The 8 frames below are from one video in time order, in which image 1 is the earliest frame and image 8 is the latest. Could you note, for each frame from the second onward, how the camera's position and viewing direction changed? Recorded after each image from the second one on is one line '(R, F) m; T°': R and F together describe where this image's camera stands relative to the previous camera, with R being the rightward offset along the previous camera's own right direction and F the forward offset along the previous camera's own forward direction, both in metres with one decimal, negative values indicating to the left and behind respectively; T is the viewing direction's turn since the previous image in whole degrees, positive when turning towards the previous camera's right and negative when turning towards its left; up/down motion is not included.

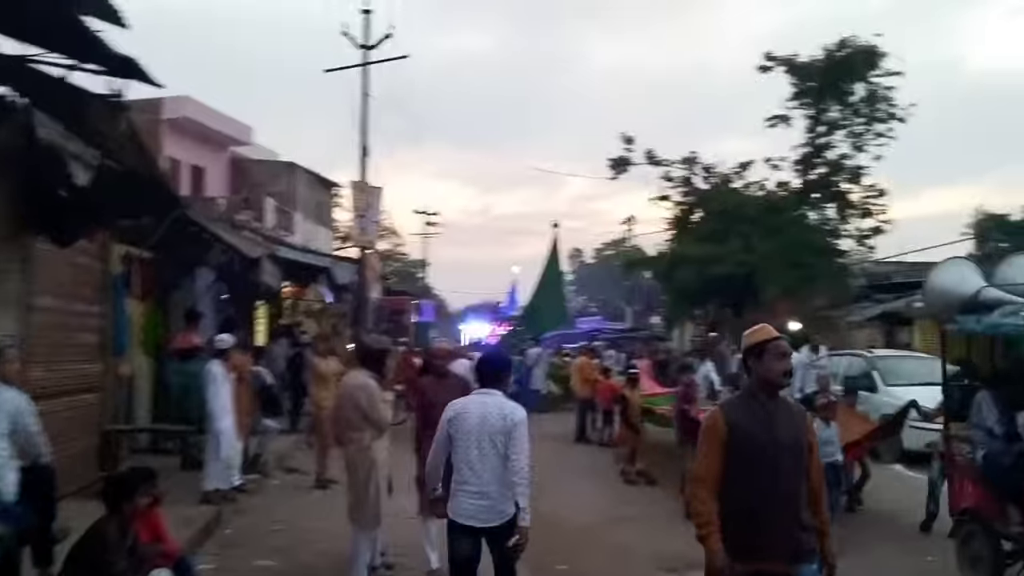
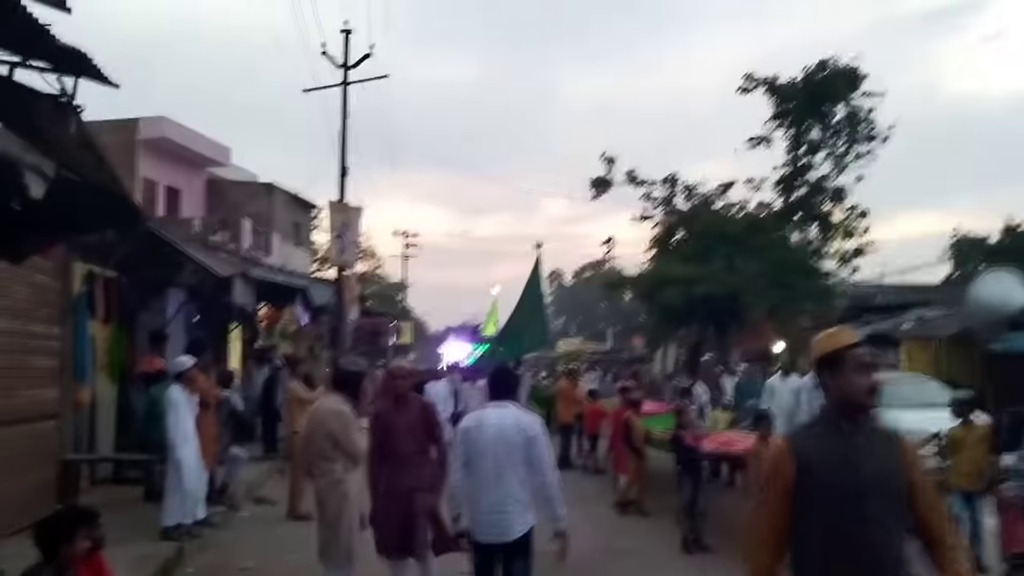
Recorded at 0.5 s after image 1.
(0.0, +0.6) m; +1°
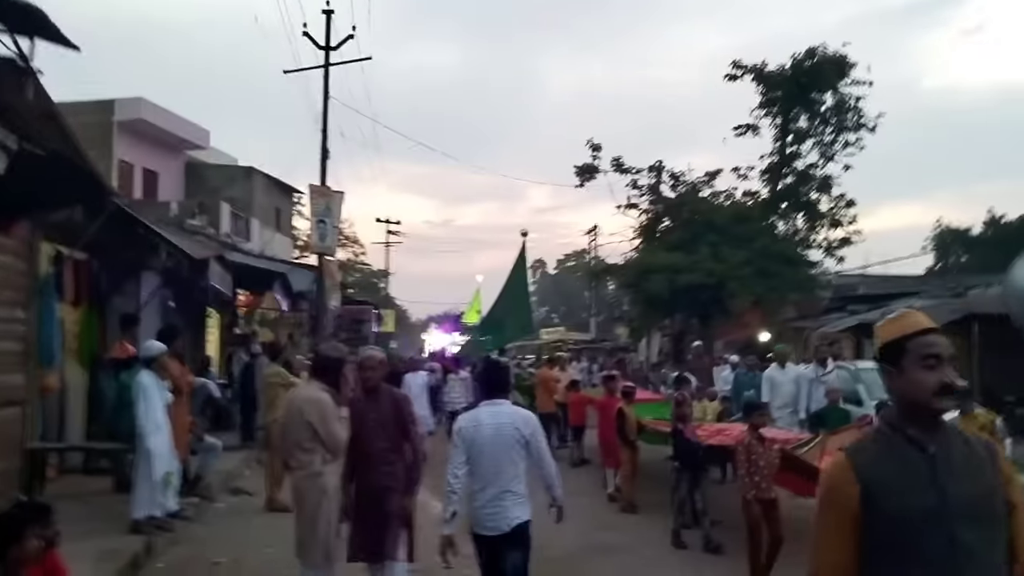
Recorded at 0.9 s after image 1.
(-0.1, +0.4) m; +1°
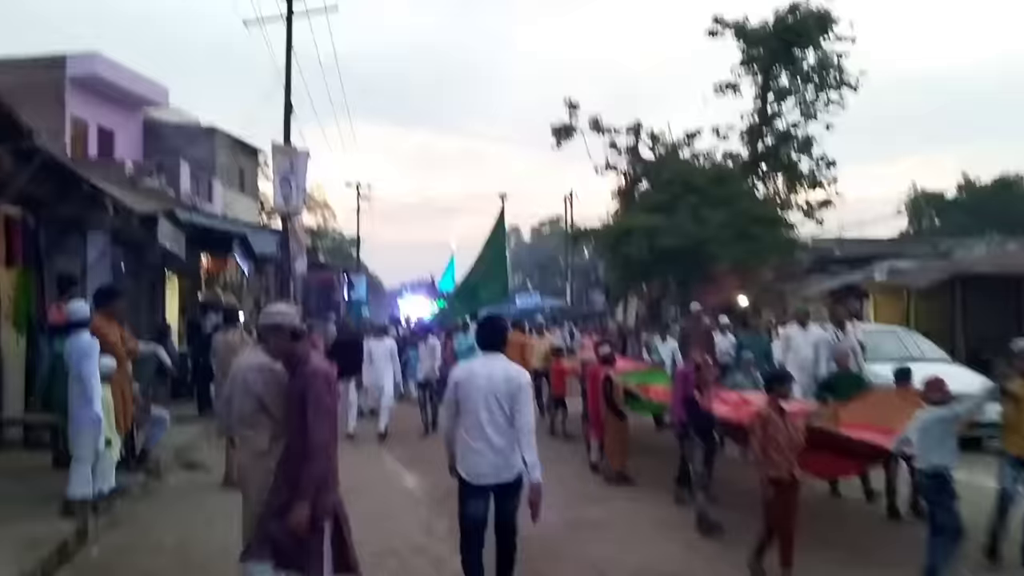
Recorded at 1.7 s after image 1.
(0.0, +1.0) m; +2°
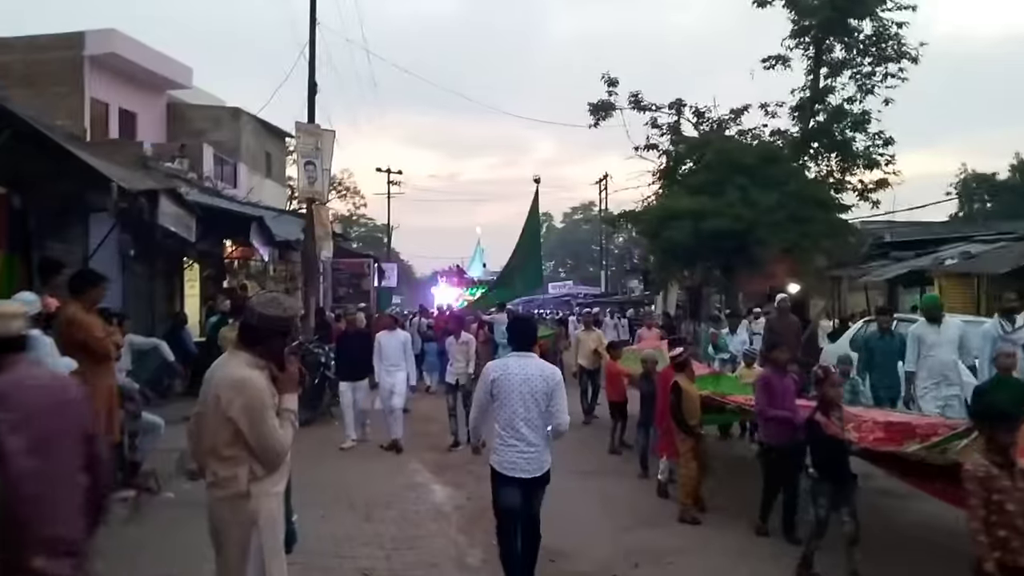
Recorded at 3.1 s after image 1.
(-0.2, +1.6) m; -2°
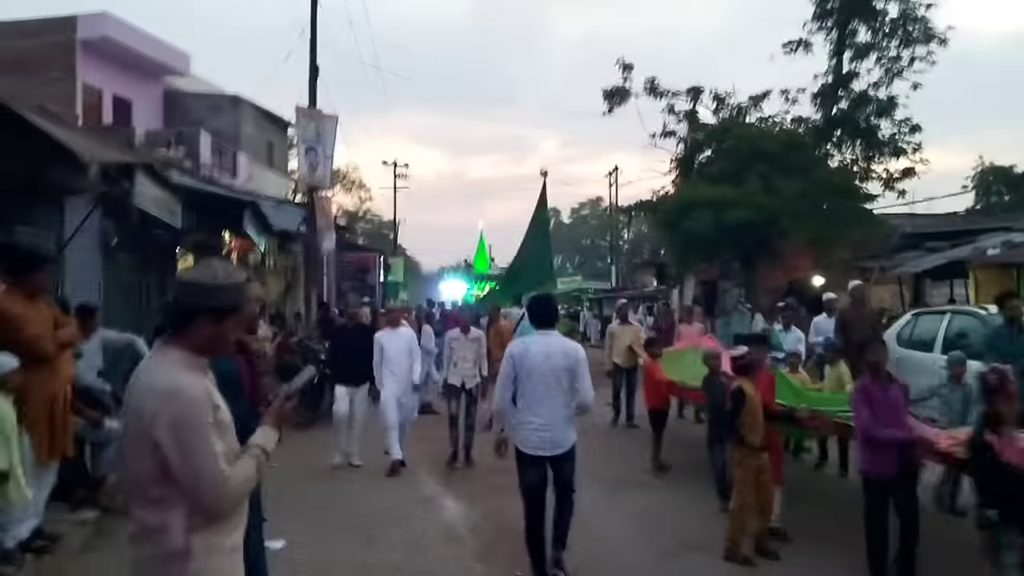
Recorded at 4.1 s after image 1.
(-0.2, +1.3) m; 0°
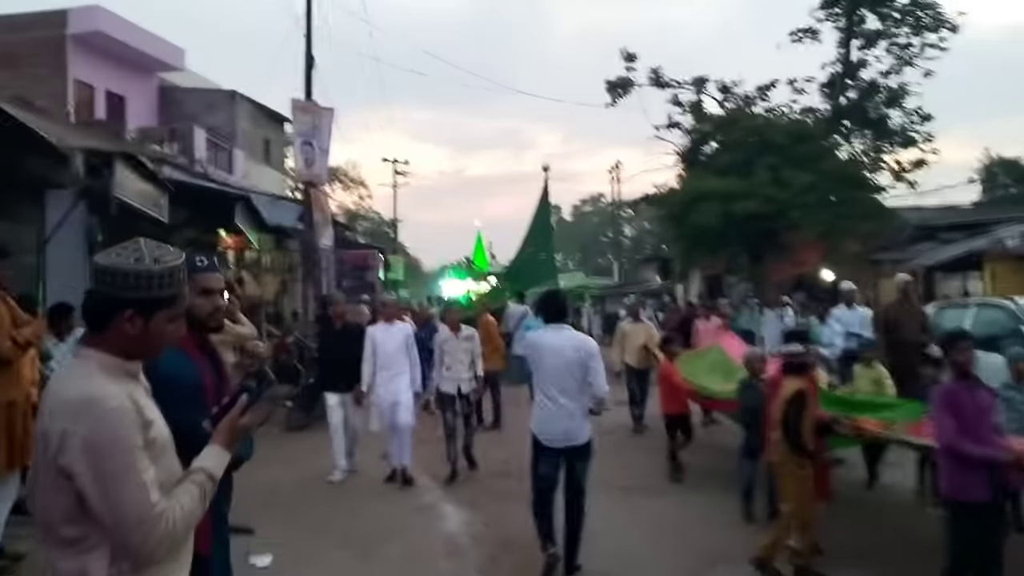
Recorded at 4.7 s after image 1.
(0.0, +0.7) m; 0°
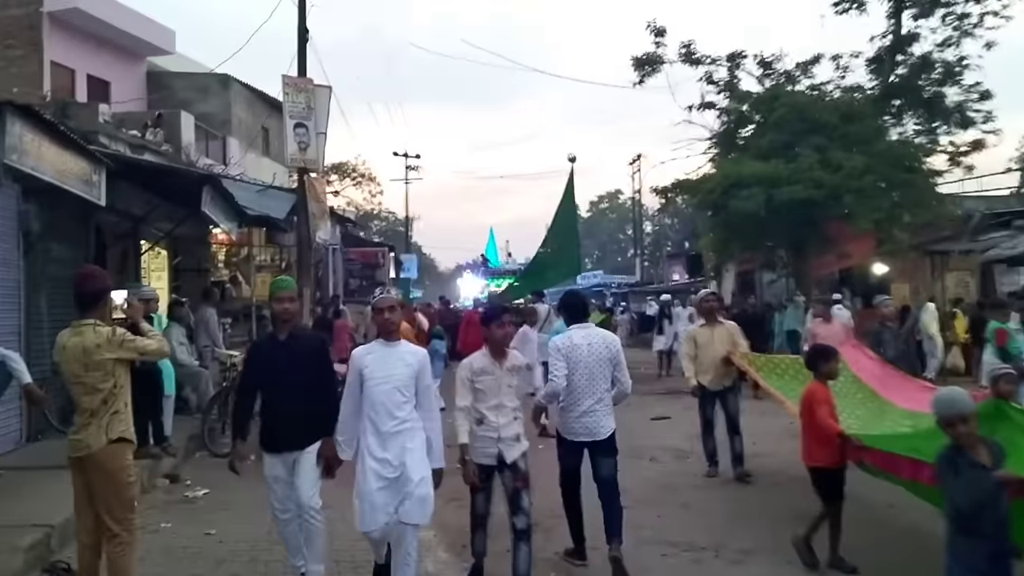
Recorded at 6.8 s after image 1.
(-0.1, +2.7) m; -1°
